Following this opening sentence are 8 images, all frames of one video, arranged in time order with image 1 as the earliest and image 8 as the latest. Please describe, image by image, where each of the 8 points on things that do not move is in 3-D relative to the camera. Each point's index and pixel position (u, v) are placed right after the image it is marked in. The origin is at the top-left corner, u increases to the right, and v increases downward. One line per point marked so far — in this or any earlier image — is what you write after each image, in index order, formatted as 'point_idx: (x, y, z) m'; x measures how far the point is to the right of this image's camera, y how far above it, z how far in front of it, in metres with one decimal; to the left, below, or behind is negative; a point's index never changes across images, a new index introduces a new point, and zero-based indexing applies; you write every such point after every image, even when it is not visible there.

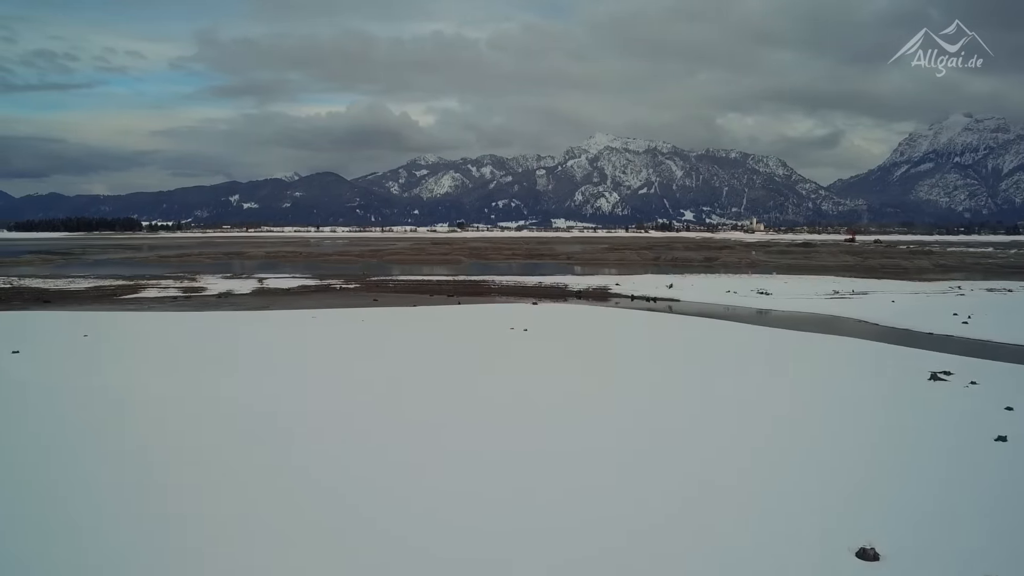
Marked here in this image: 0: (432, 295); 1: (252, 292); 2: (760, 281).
0: (-2.0, -0.2, +14.9) m
1: (-6.2, -0.1, +14.7) m
2: (+5.8, +0.1, +14.2) m
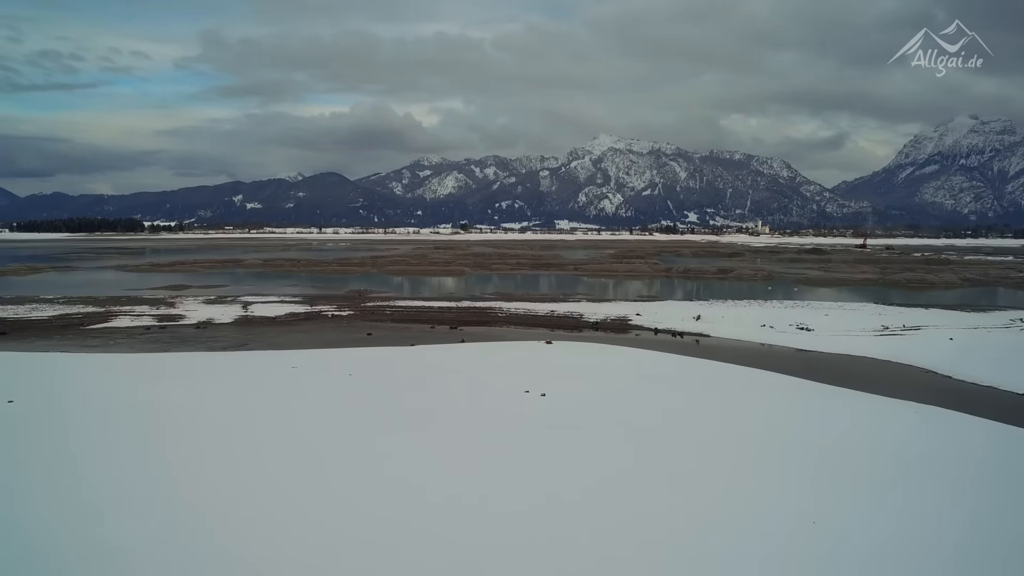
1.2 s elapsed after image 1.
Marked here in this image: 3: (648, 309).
0: (-1.8, -0.8, +13.5) m
1: (-6.0, -0.7, +13.4) m
2: (+6.0, -0.6, +12.8) m
3: (+3.2, -0.5, +14.0) m
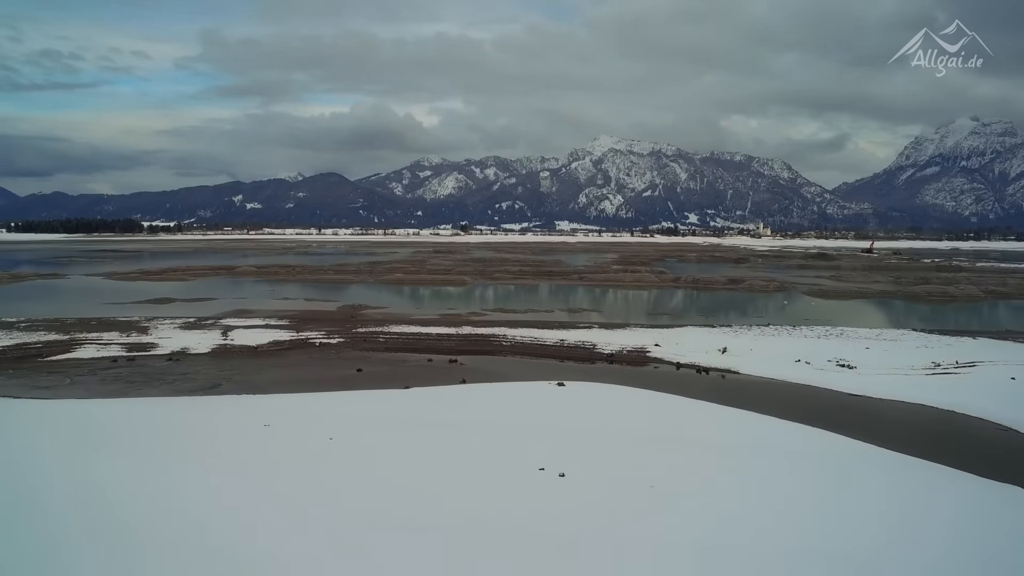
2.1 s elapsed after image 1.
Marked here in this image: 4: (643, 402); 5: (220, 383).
0: (-1.7, -1.3, +12.2) m
1: (-5.9, -1.2, +12.1) m
2: (+6.1, -1.1, +11.5) m
3: (+3.3, -1.1, +12.7) m
4: (+2.0, -1.8, +9.4) m
5: (-4.7, -1.5, +10.0) m
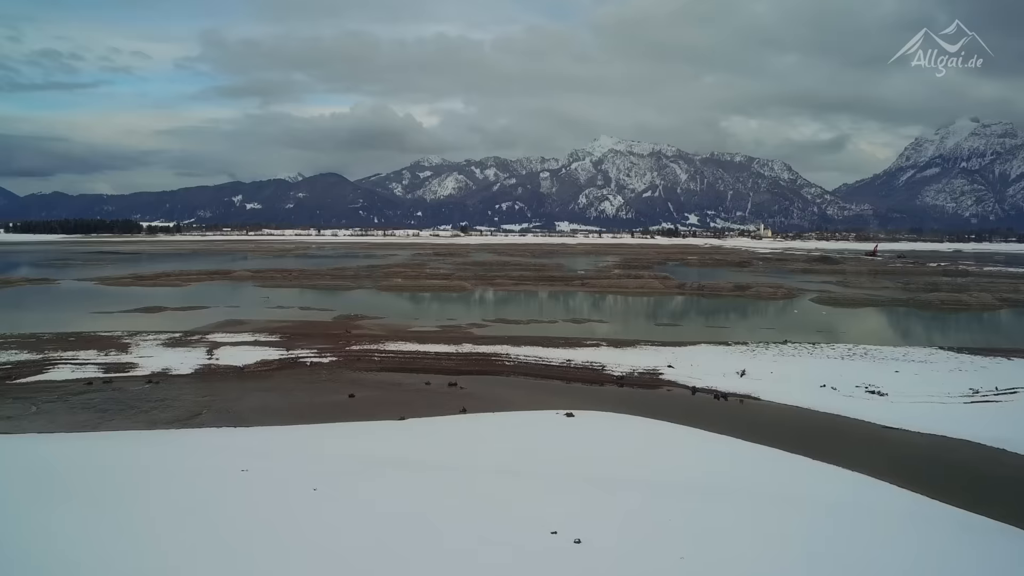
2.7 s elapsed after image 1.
0: (-1.6, -1.7, +11.4) m
1: (-5.8, -1.6, +11.3) m
2: (+6.2, -1.5, +10.8) m
3: (+3.3, -1.4, +12.0) m
4: (+2.1, -2.1, +8.7) m
5: (-4.7, -1.9, +9.2) m
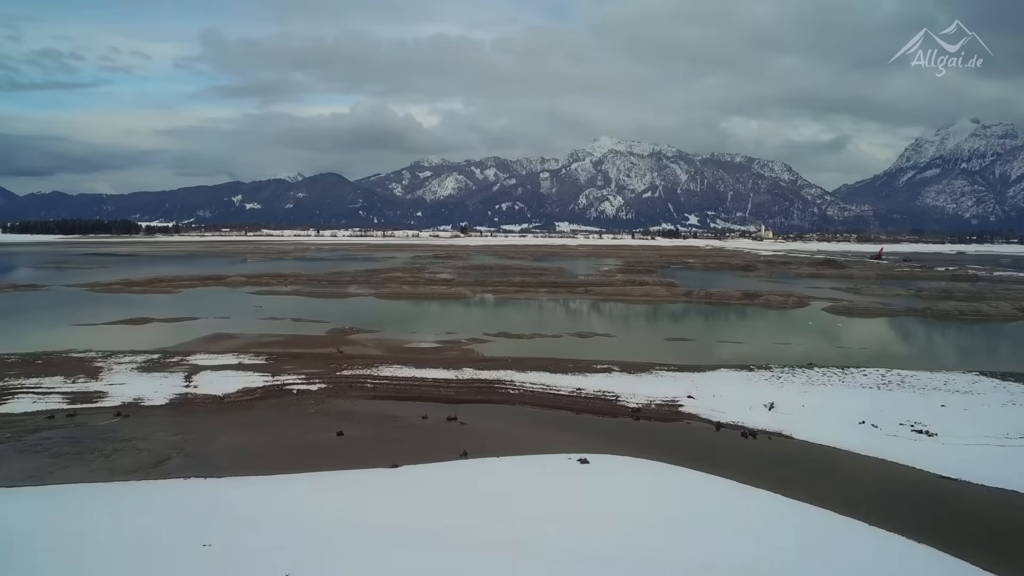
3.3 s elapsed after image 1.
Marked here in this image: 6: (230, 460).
0: (-1.5, -2.0, +10.4) m
1: (-5.7, -1.9, +10.3) m
2: (+6.3, -1.9, +9.8) m
3: (+3.4, -1.8, +11.0) m
4: (+2.1, -2.5, +7.7) m
5: (-4.6, -2.2, +8.2) m
6: (-3.8, -2.3, +8.2) m
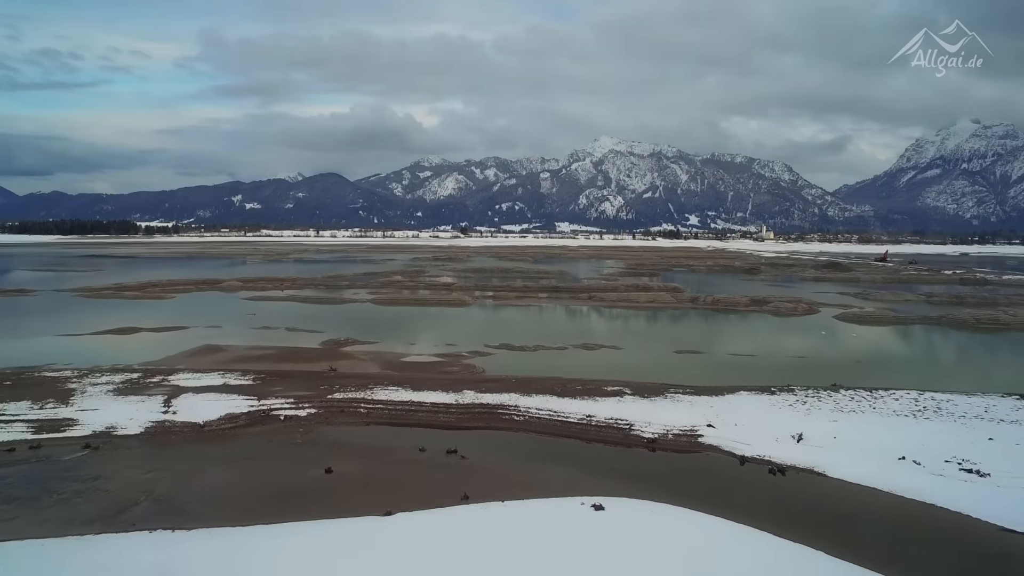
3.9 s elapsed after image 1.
0: (-1.5, -2.3, +9.6) m
1: (-5.7, -2.2, +9.5) m
2: (+6.4, -2.2, +8.9) m
3: (+3.5, -2.1, +10.2) m
4: (+2.2, -2.8, +6.8) m
5: (-4.5, -2.5, +7.4) m
6: (-3.7, -2.6, +7.4) m
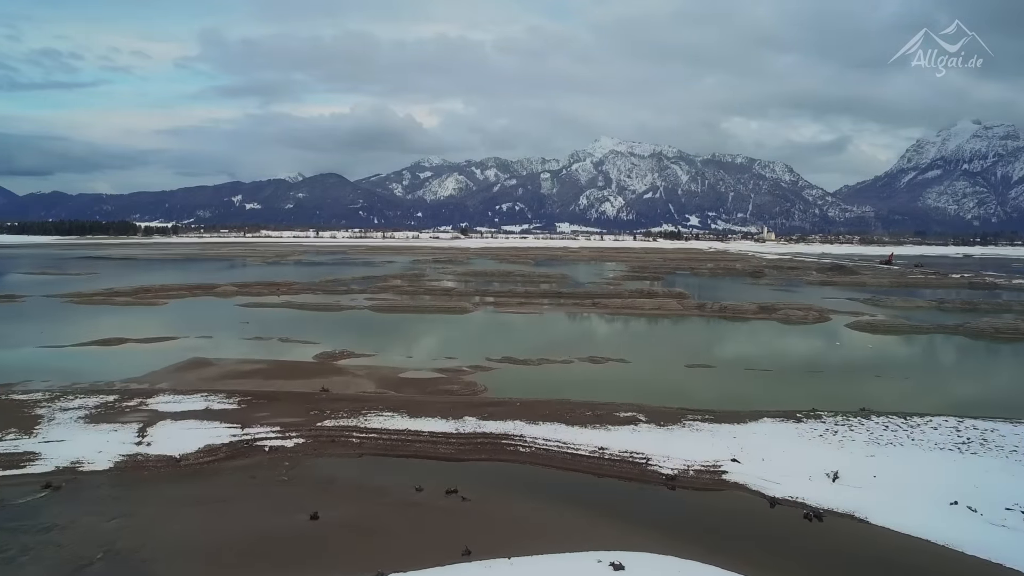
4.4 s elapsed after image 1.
0: (-1.4, -2.7, +8.7) m
1: (-5.6, -2.5, +8.6) m
2: (+6.5, -2.5, +8.1) m
3: (+3.6, -2.4, +9.3) m
4: (+2.3, -3.1, +6.0) m
5: (-4.4, -2.8, +6.5) m
6: (-3.6, -2.9, +6.5) m
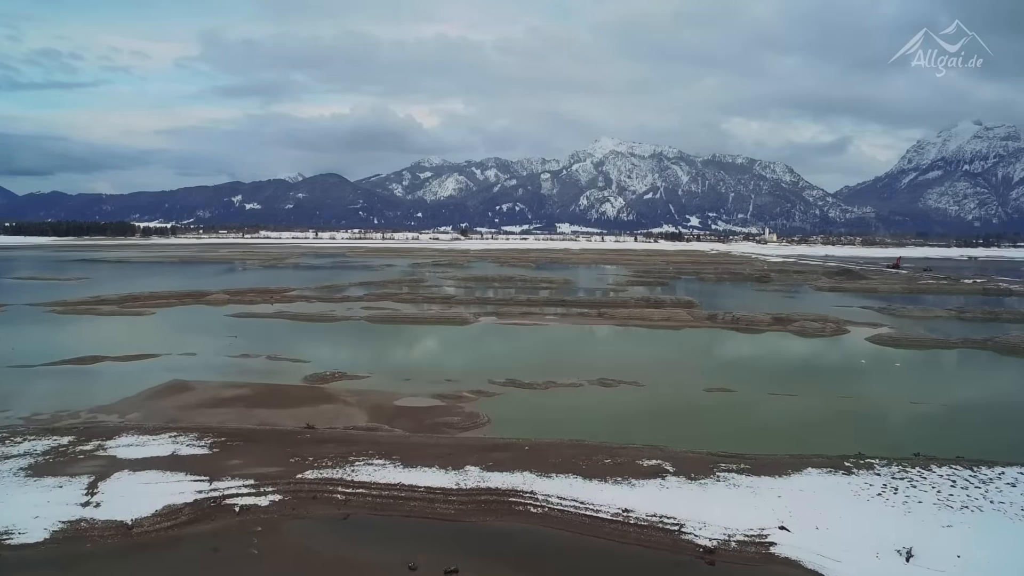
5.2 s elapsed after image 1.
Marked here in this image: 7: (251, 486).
0: (-1.3, -3.1, +7.4) m
1: (-5.5, -3.0, +7.3) m
2: (+6.6, -2.9, +6.7) m
3: (+3.7, -2.9, +8.0) m
4: (+2.4, -3.6, +4.6) m
5: (-4.3, -3.3, +5.2) m
6: (-3.5, -3.4, +5.2) m
7: (-3.8, -2.8, +8.9) m
